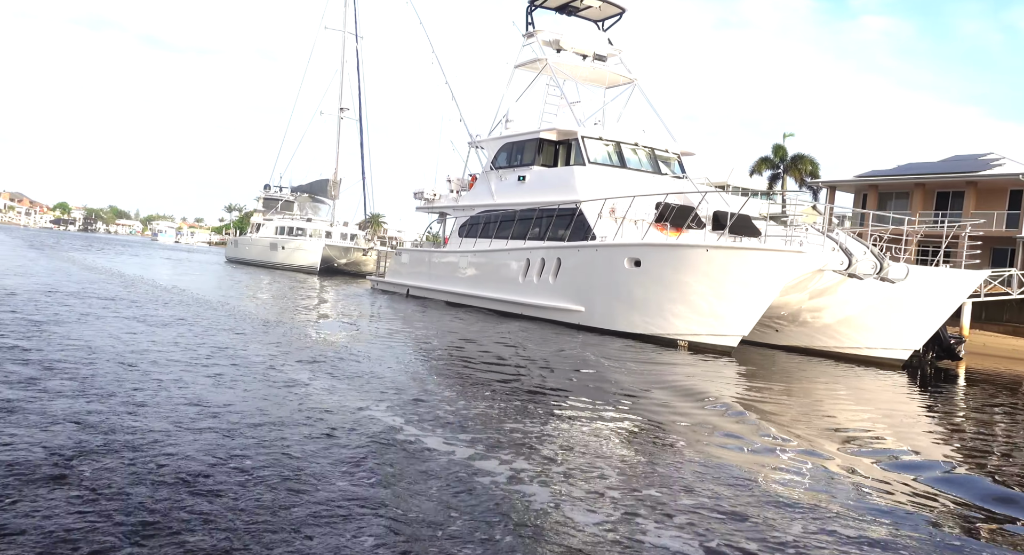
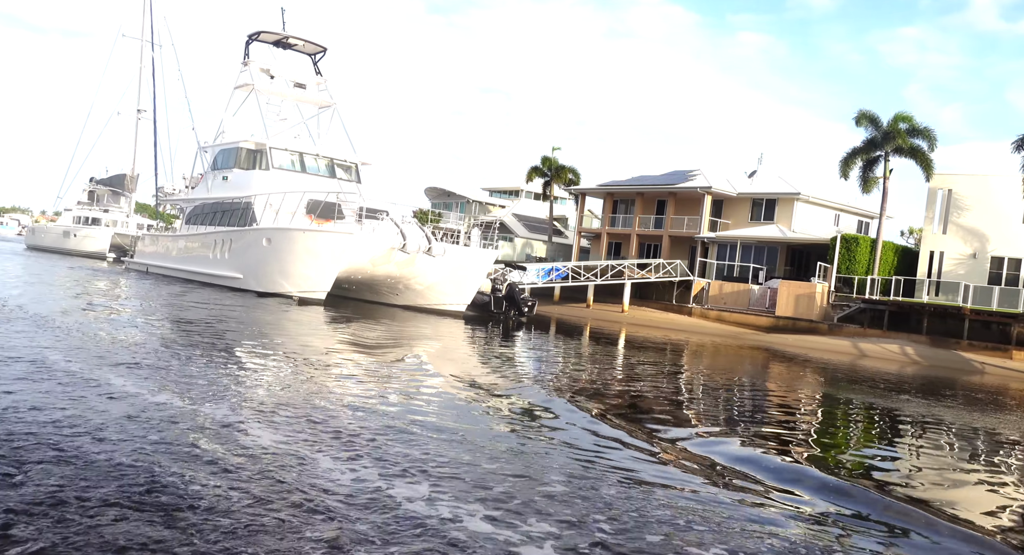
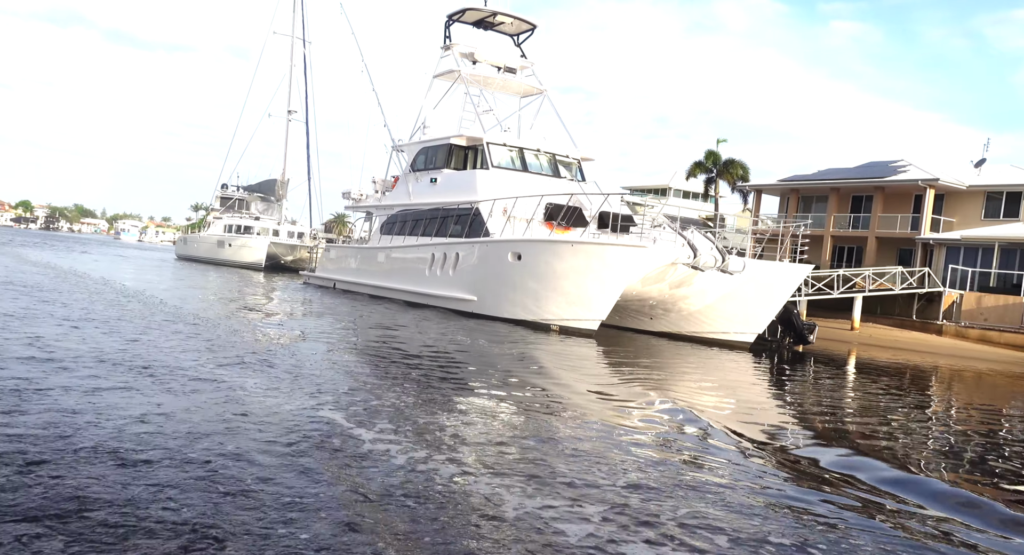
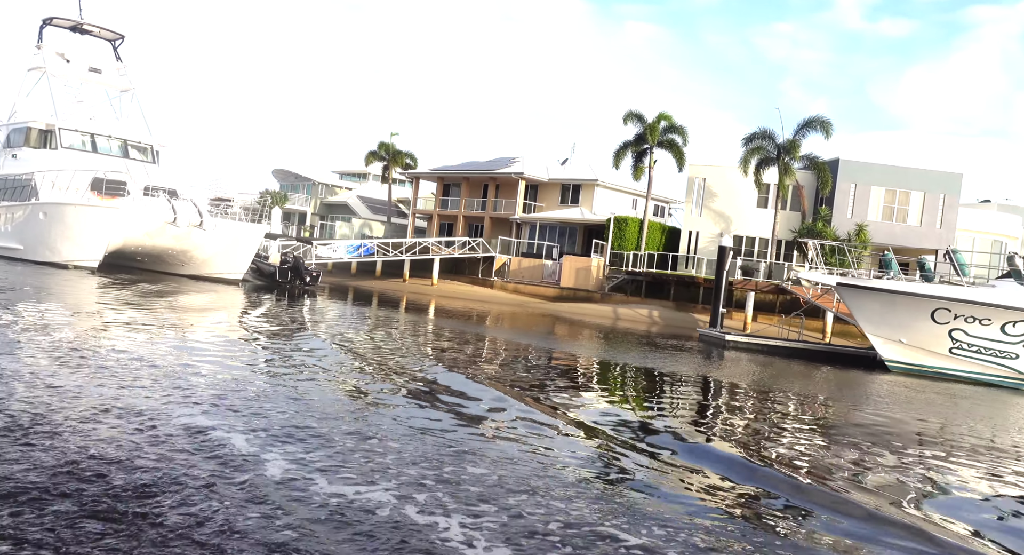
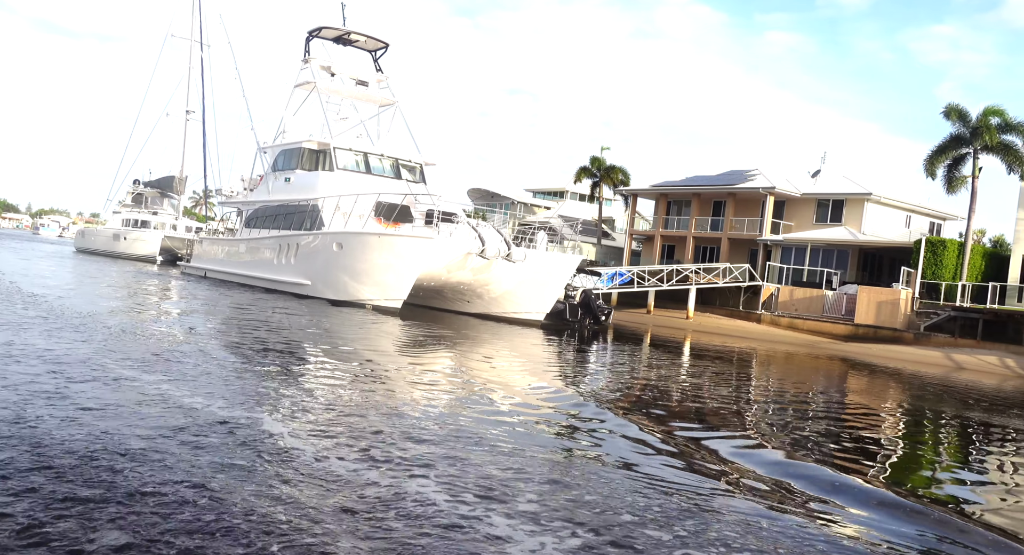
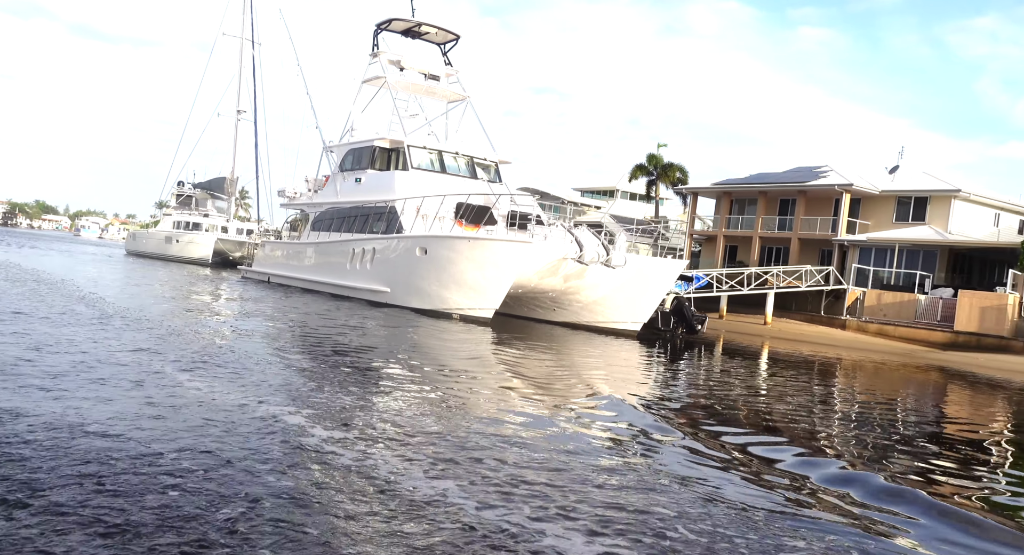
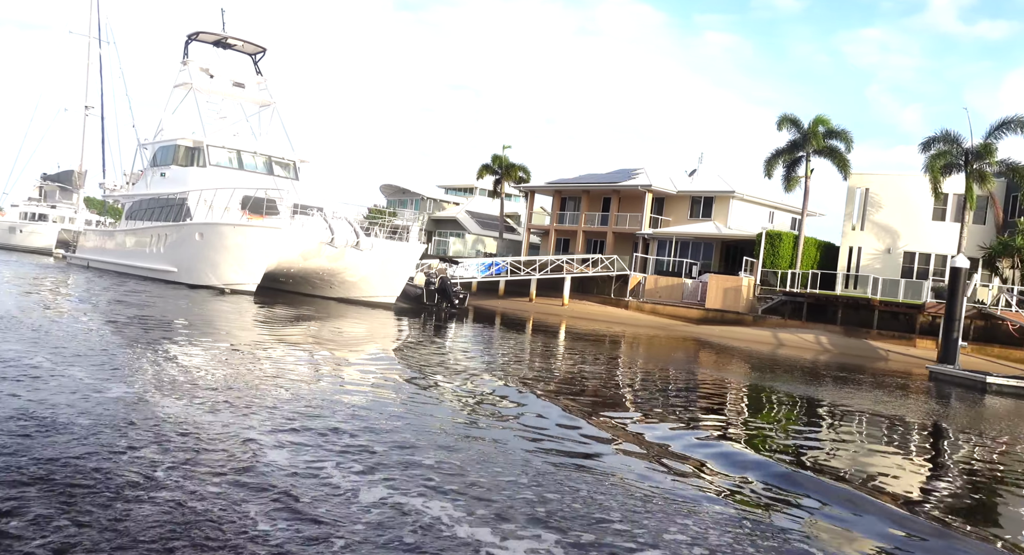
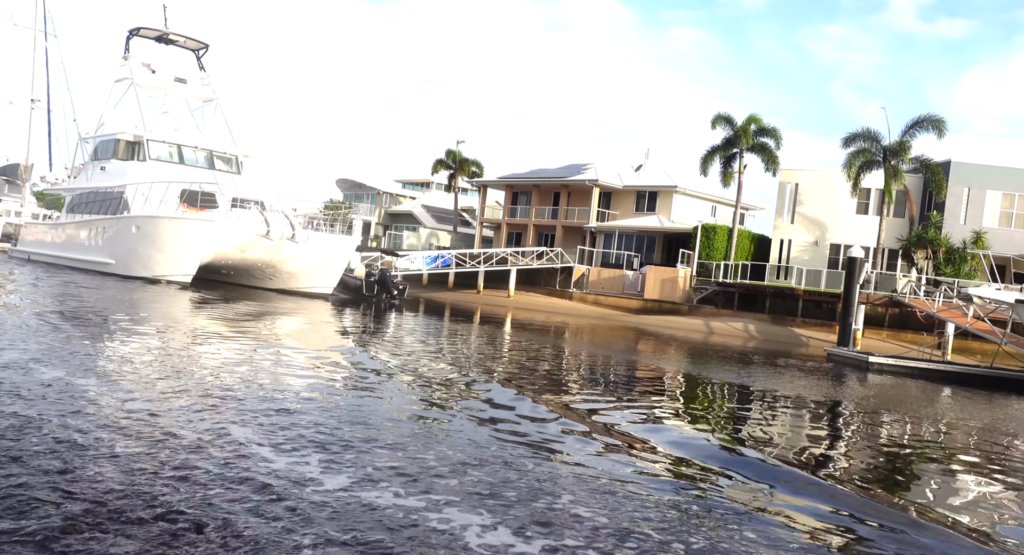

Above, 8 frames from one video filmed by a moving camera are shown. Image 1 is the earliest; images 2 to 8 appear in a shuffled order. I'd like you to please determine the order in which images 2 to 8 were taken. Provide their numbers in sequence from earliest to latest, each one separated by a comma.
3, 6, 5, 2, 7, 8, 4
